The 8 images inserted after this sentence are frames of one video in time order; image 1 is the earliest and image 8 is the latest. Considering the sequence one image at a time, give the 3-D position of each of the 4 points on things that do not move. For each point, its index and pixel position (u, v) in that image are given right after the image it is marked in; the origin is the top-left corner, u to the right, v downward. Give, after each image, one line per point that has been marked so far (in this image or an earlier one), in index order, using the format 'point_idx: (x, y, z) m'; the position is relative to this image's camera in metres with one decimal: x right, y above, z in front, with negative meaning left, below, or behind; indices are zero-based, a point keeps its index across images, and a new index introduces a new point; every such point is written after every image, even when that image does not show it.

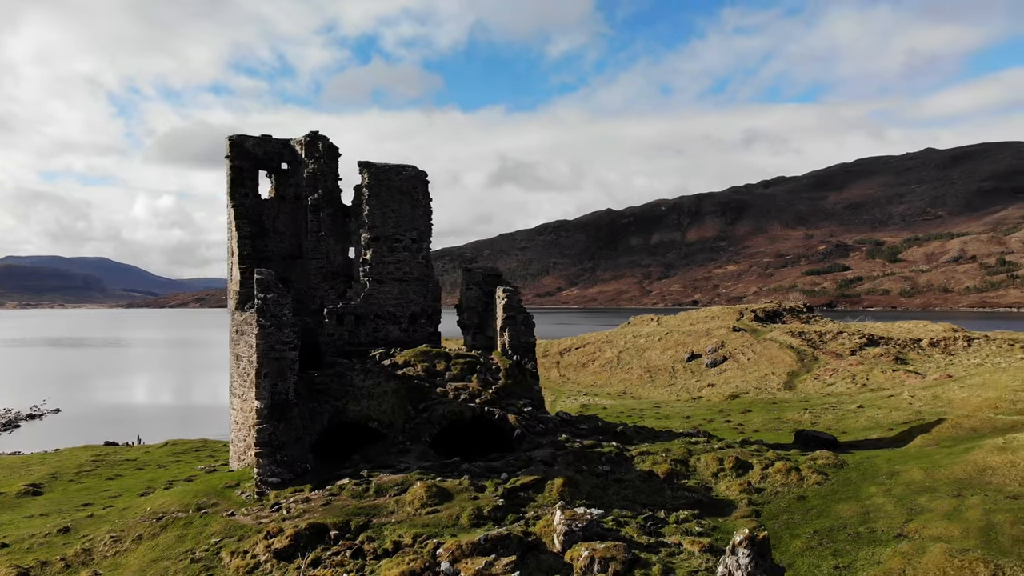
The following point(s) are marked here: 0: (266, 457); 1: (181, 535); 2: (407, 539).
0: (-7.1, -4.9, +20.0) m
1: (-8.9, -6.6, +18.7) m
2: (-2.5, -6.0, +16.6) m
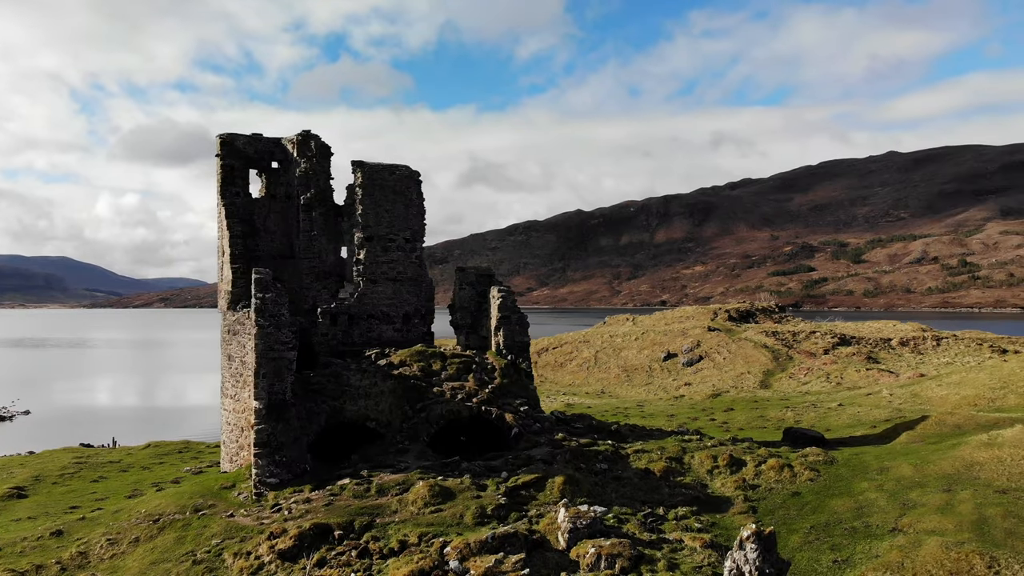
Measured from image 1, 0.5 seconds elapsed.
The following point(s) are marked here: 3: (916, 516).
0: (-7.1, -4.8, +19.8) m
1: (-8.8, -6.6, +18.5) m
2: (-2.4, -6.0, +16.6) m
3: (+10.2, -5.7, +17.5) m
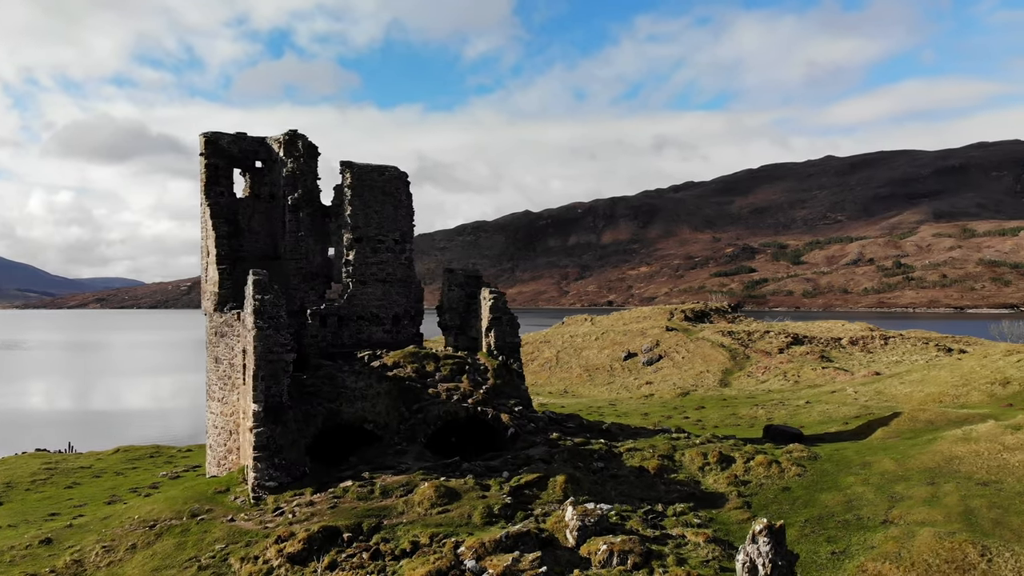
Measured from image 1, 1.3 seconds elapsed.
0: (-7.0, -4.9, +19.6) m
1: (-8.7, -6.7, +18.1) m
2: (-2.1, -6.0, +16.7) m
3: (+10.4, -5.8, +18.3) m
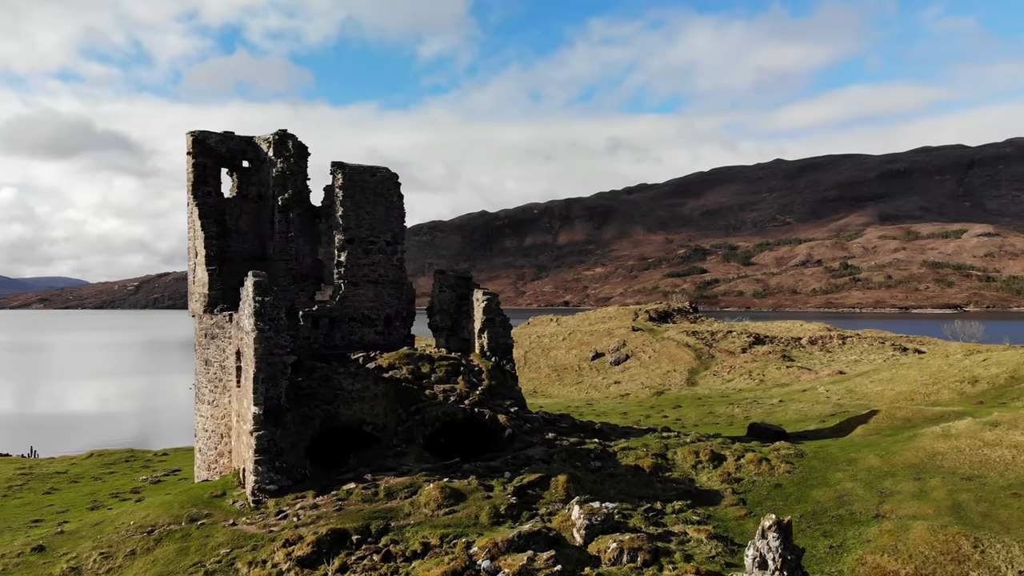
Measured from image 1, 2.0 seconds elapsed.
0: (-6.9, -4.9, +19.4) m
1: (-8.5, -6.7, +17.9) m
2: (-1.9, -6.1, +16.8) m
3: (+10.6, -5.9, +19.1) m
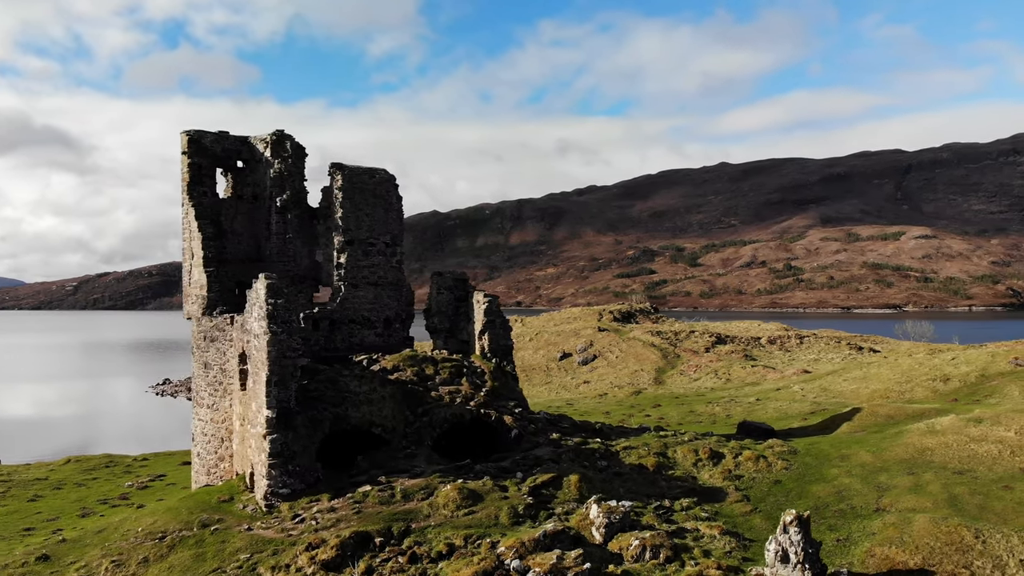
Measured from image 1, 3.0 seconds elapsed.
0: (-6.5, -5.0, +19.2) m
1: (-8.0, -6.8, +17.6) m
2: (-1.3, -6.2, +16.9) m
3: (+11.0, -6.0, +19.9) m
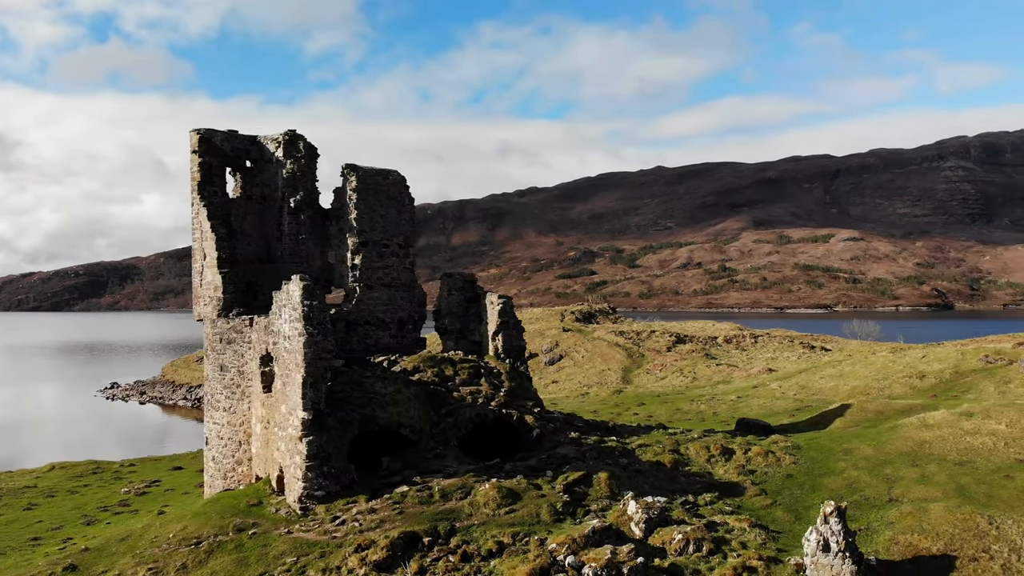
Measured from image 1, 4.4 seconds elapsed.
0: (-5.5, -5.0, +19.2) m
1: (-6.8, -6.8, +17.5) m
2: (-0.1, -6.2, +17.2) m
3: (+11.9, -6.1, +21.1) m
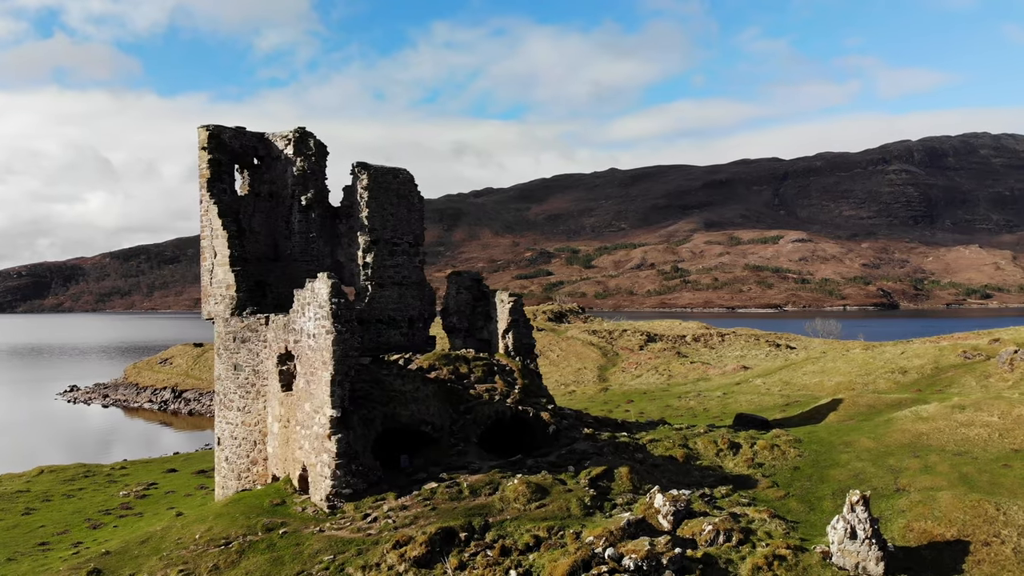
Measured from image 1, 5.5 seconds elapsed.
0: (-4.7, -5.0, +19.2) m
1: (-5.9, -6.8, +17.4) m
2: (+0.8, -6.1, +17.5) m
3: (+12.6, -6.0, +21.9) m
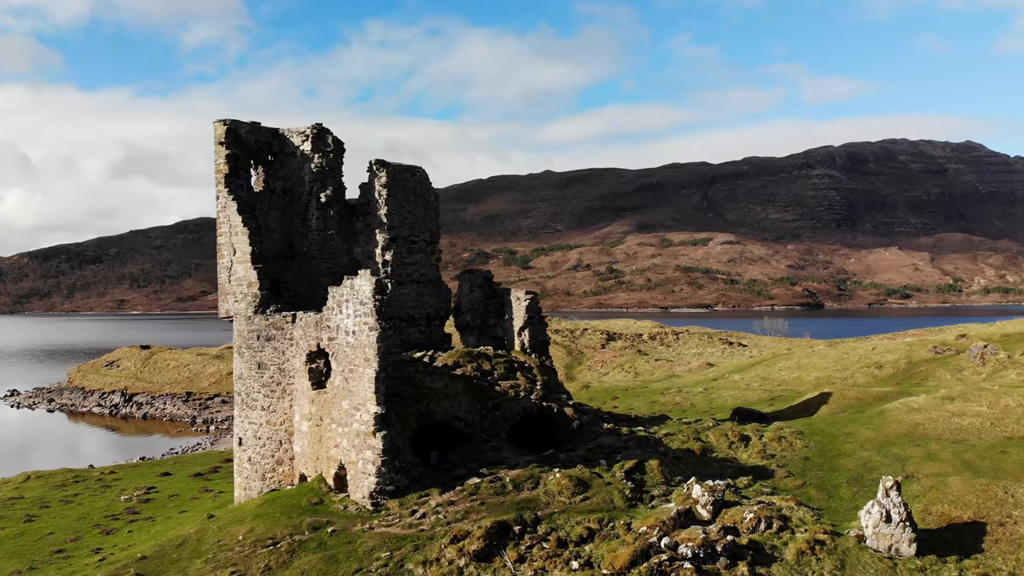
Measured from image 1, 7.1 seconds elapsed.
0: (-3.5, -4.9, +19.2) m
1: (-4.6, -6.7, +17.3) m
2: (+2.1, -6.1, +17.9) m
3: (+13.6, -5.9, +23.2) m
